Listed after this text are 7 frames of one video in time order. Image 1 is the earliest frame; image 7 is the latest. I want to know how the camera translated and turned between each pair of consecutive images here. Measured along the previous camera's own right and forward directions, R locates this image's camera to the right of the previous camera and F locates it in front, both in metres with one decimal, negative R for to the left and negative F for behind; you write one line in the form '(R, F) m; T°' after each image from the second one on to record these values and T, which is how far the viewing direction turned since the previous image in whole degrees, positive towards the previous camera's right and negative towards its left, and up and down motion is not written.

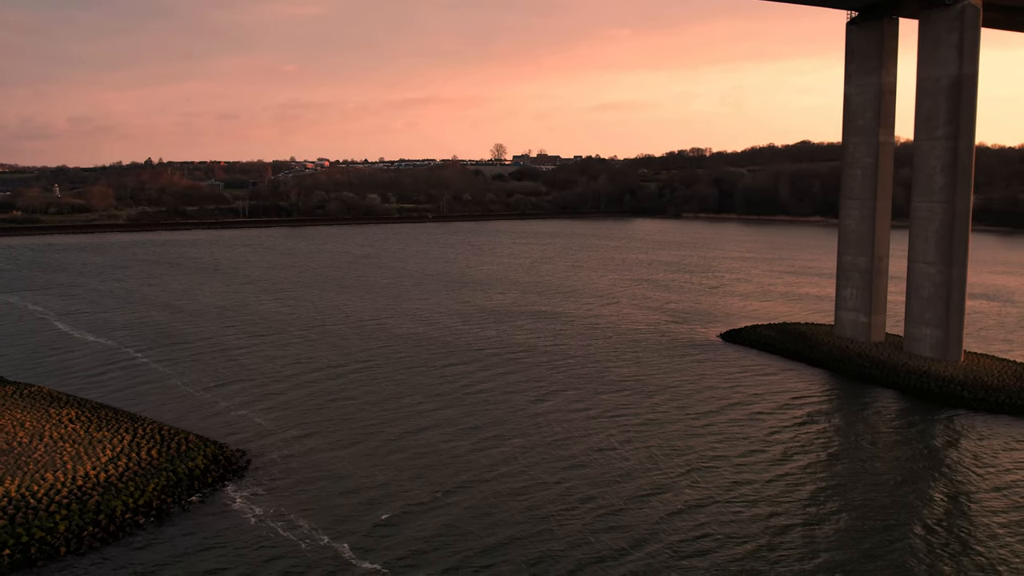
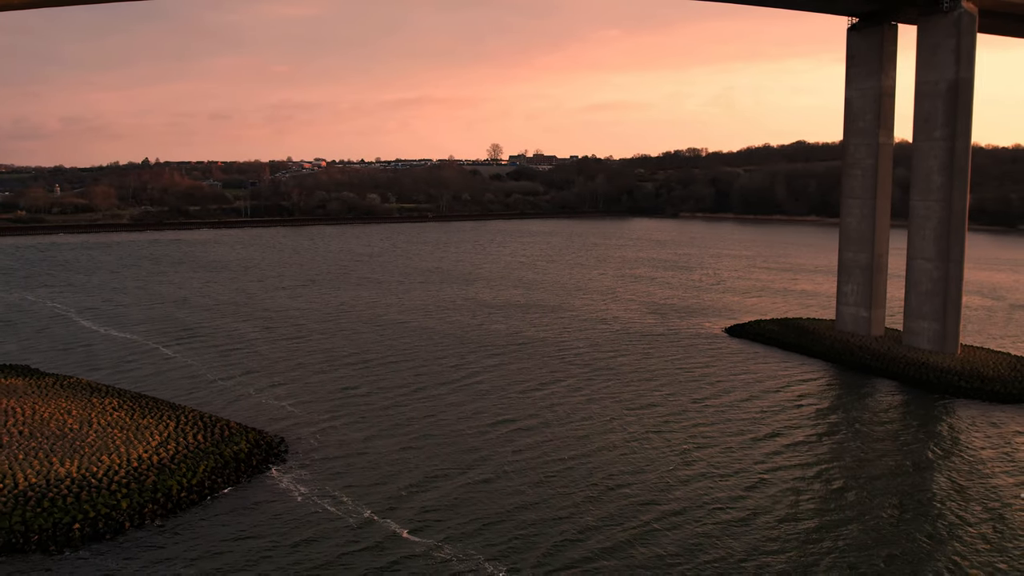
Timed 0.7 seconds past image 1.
(-0.6, -0.9) m; 0°
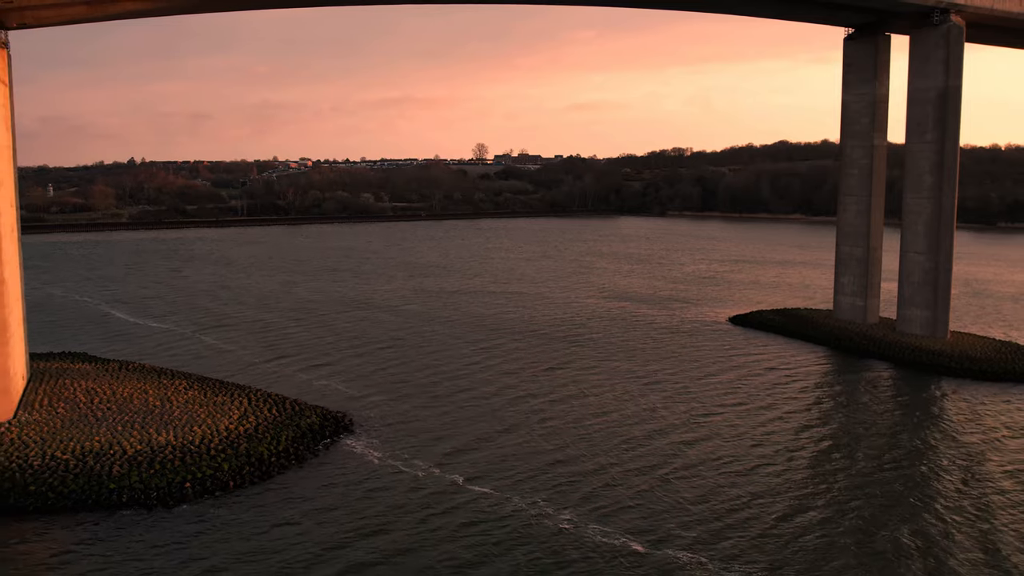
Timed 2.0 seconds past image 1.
(-1.4, -1.8) m; +1°
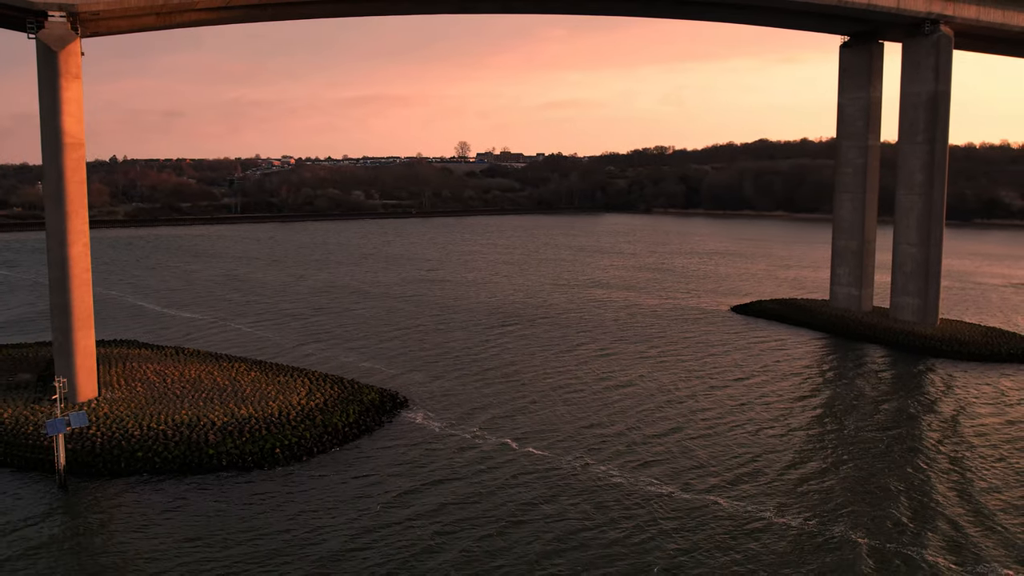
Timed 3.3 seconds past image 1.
(-1.5, -1.7) m; +1°
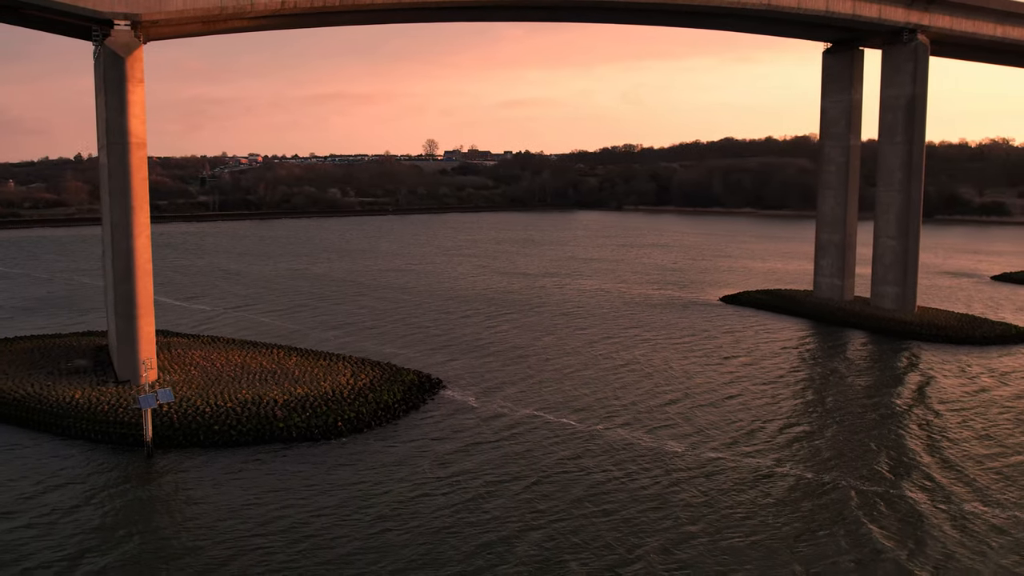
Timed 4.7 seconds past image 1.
(-1.6, -1.6) m; +2°
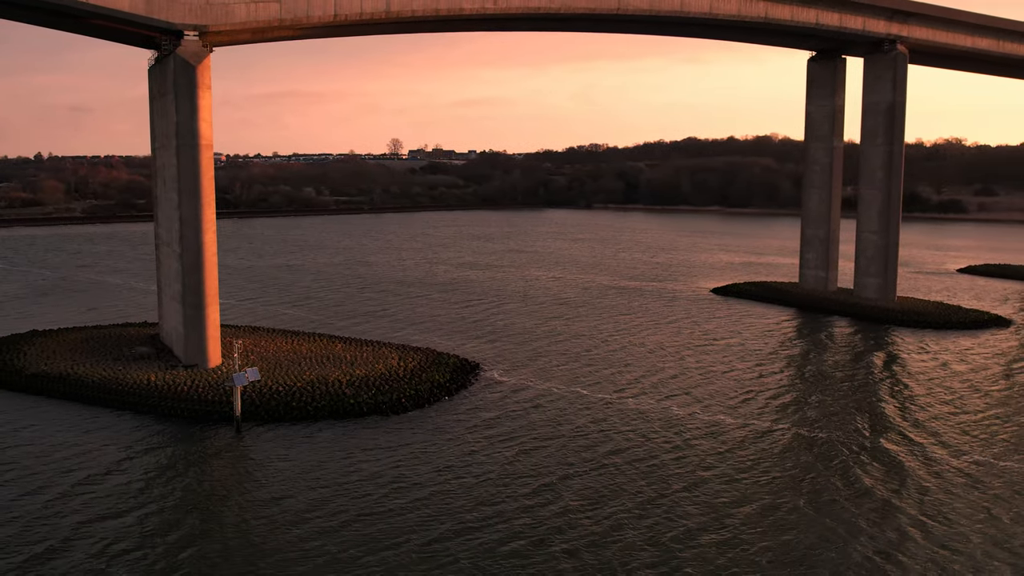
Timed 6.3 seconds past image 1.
(-2.0, -1.8) m; +3°
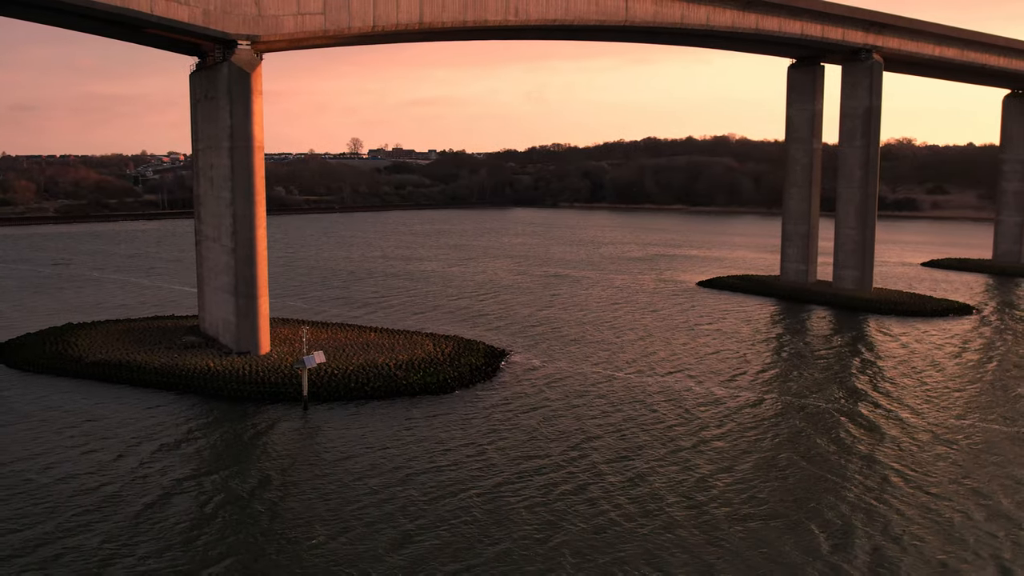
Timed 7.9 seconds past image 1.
(-2.0, -1.8) m; +3°
